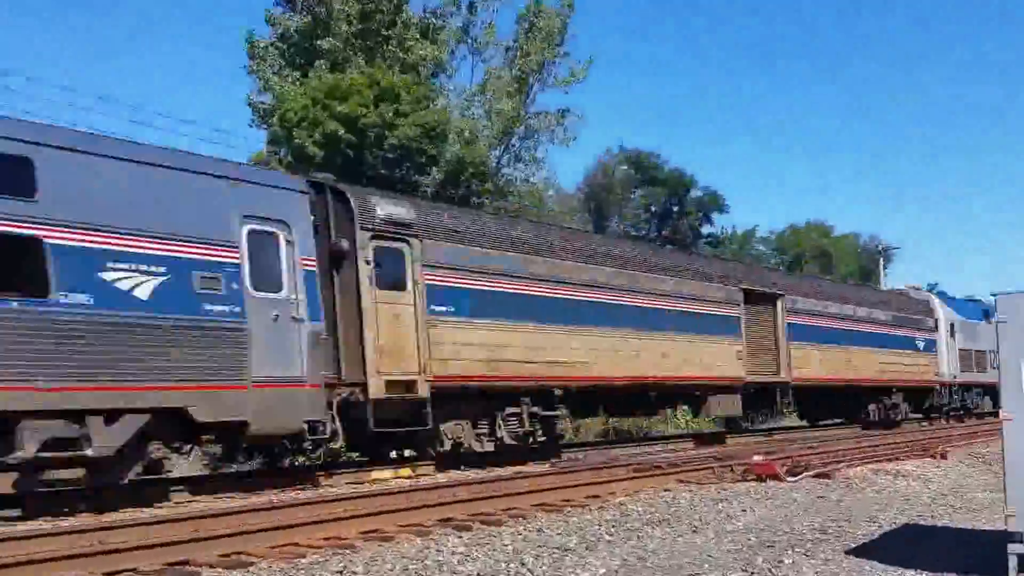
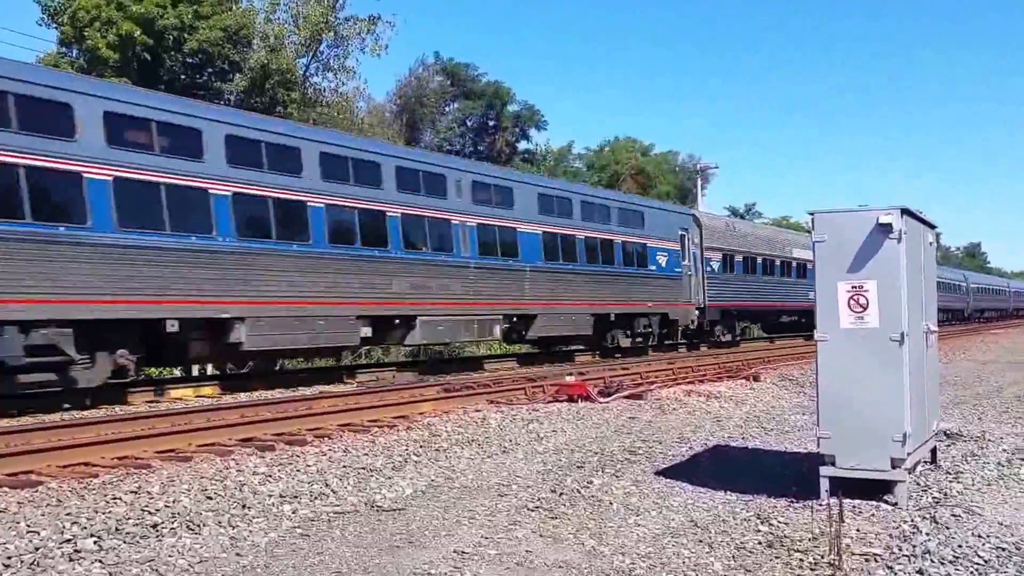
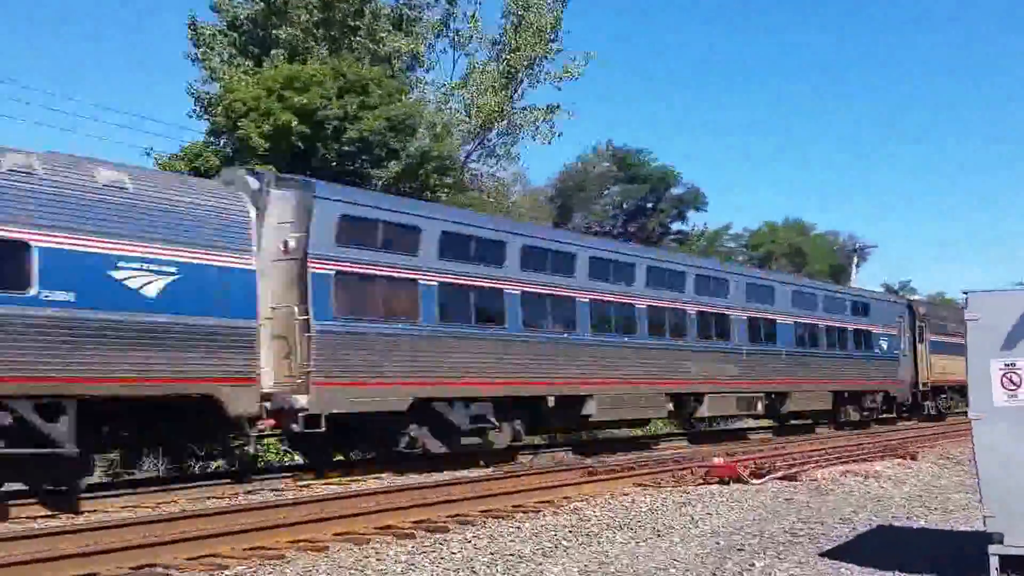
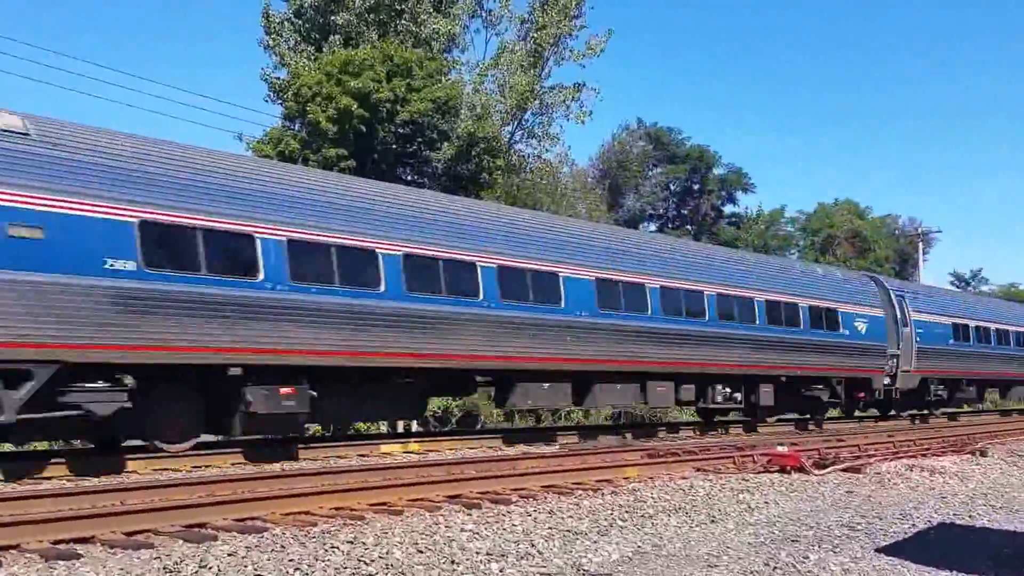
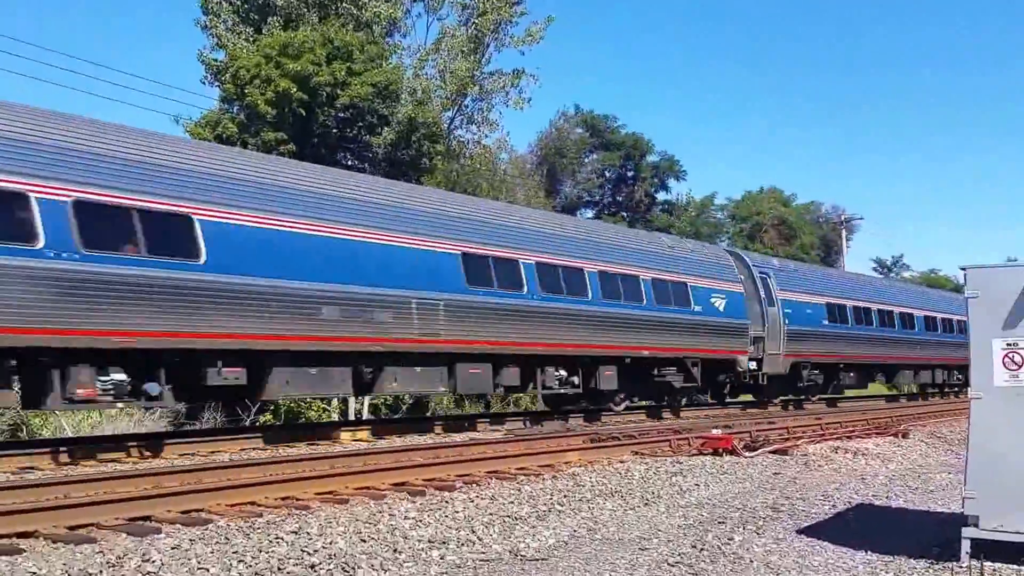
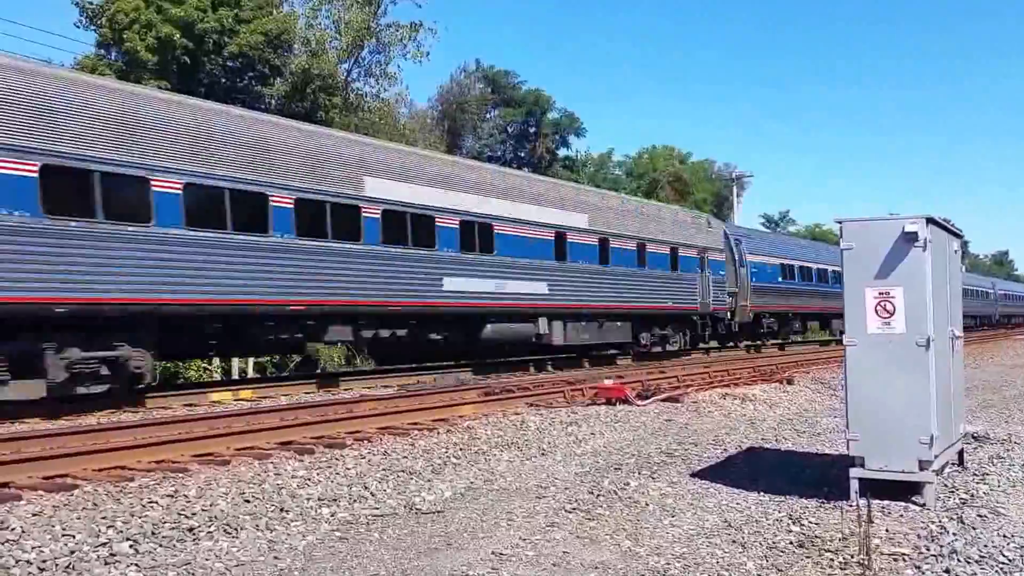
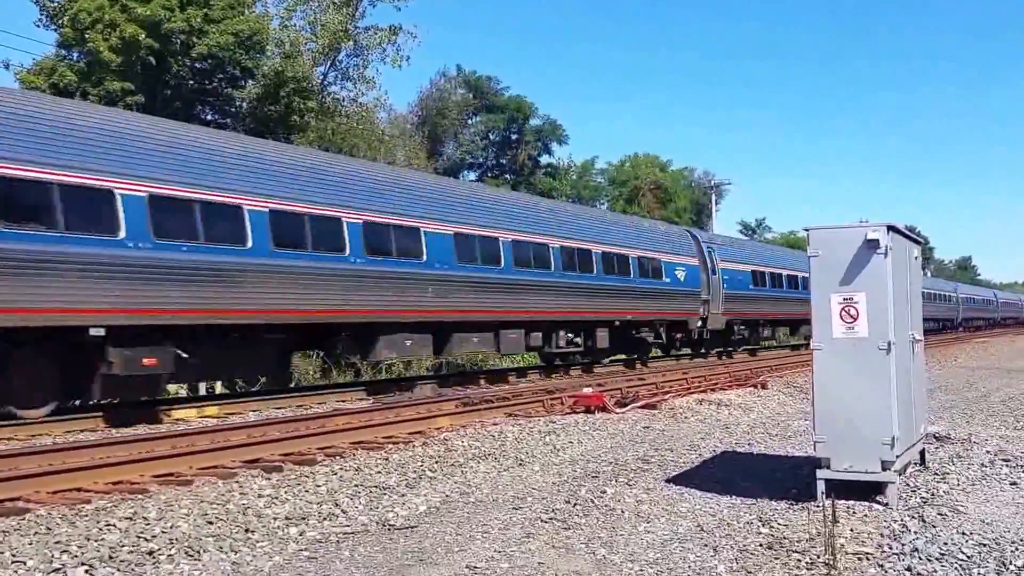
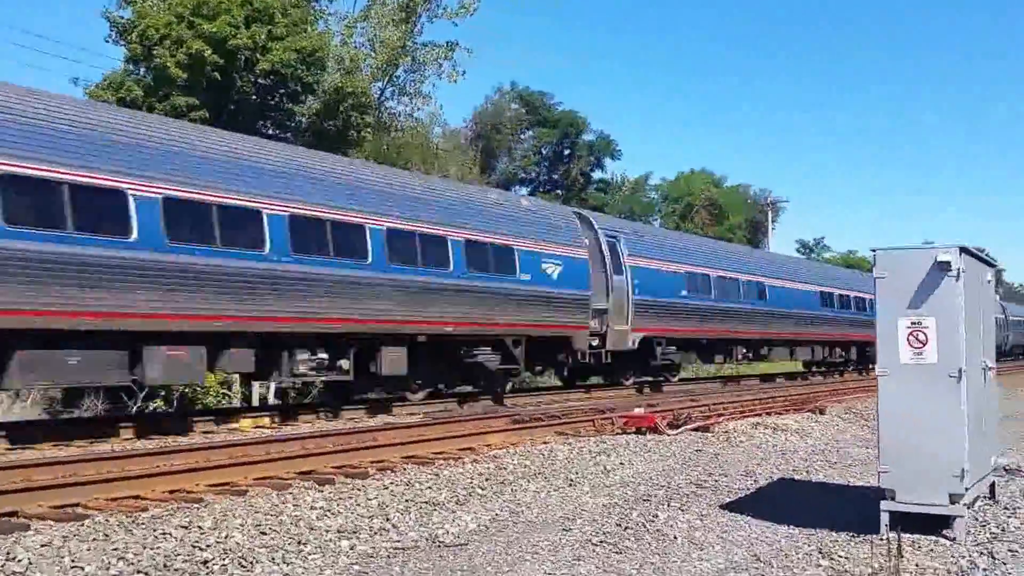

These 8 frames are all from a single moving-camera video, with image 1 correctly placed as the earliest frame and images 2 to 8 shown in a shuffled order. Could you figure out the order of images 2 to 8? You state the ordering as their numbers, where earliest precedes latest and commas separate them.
3, 4, 5, 8, 7, 6, 2
